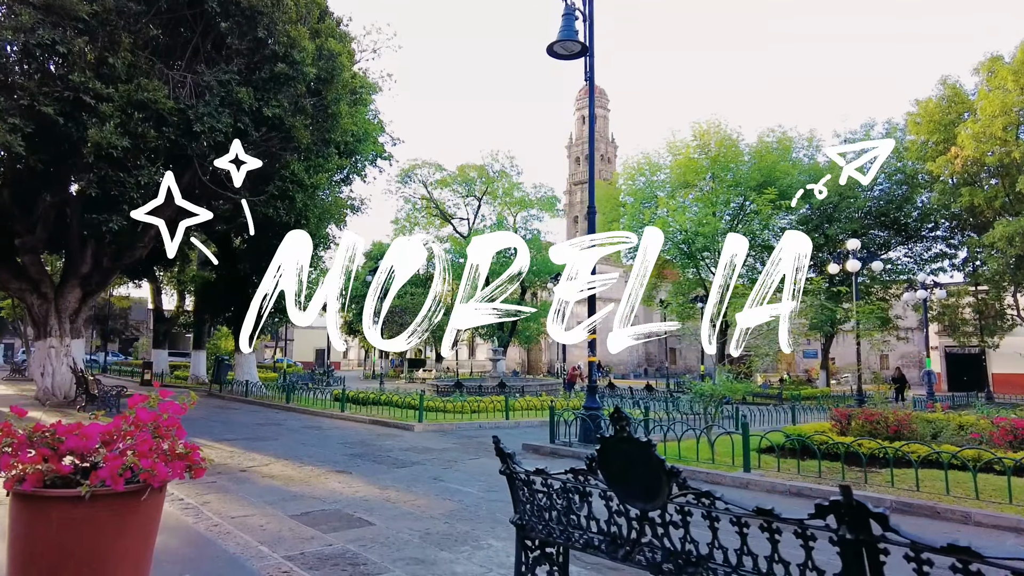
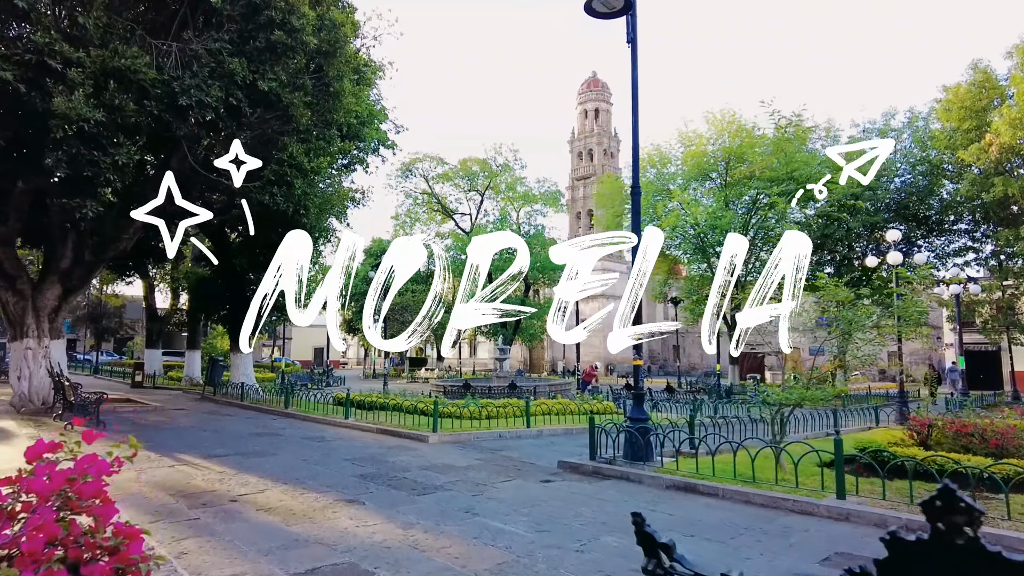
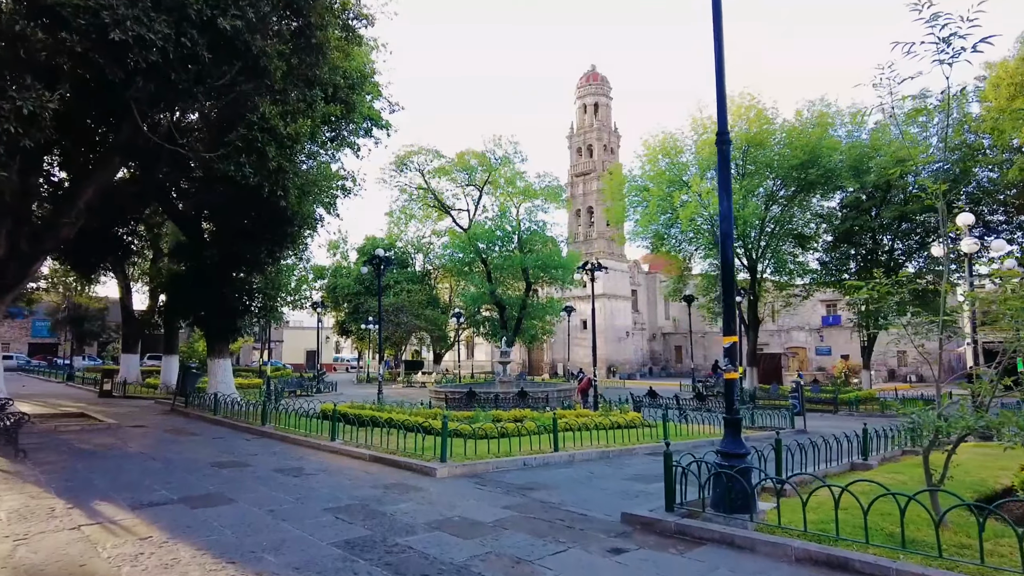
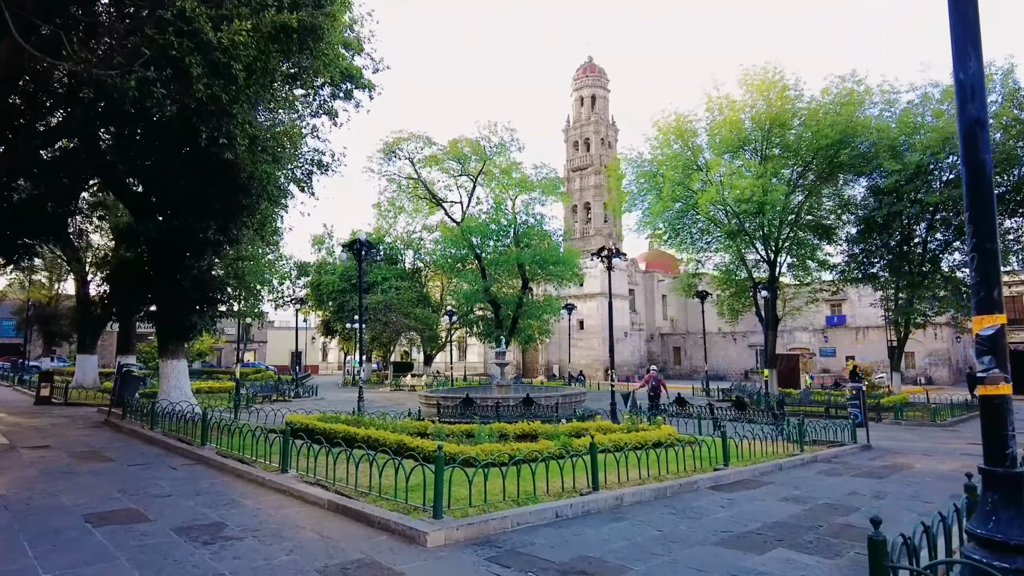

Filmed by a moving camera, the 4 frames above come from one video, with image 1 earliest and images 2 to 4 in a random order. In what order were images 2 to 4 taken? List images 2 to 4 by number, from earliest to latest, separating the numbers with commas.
2, 3, 4
